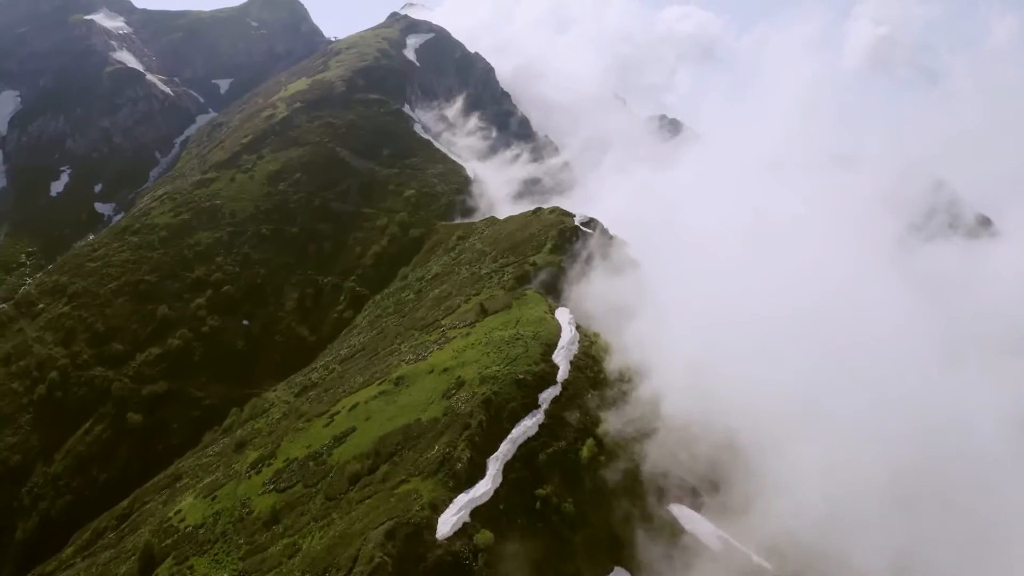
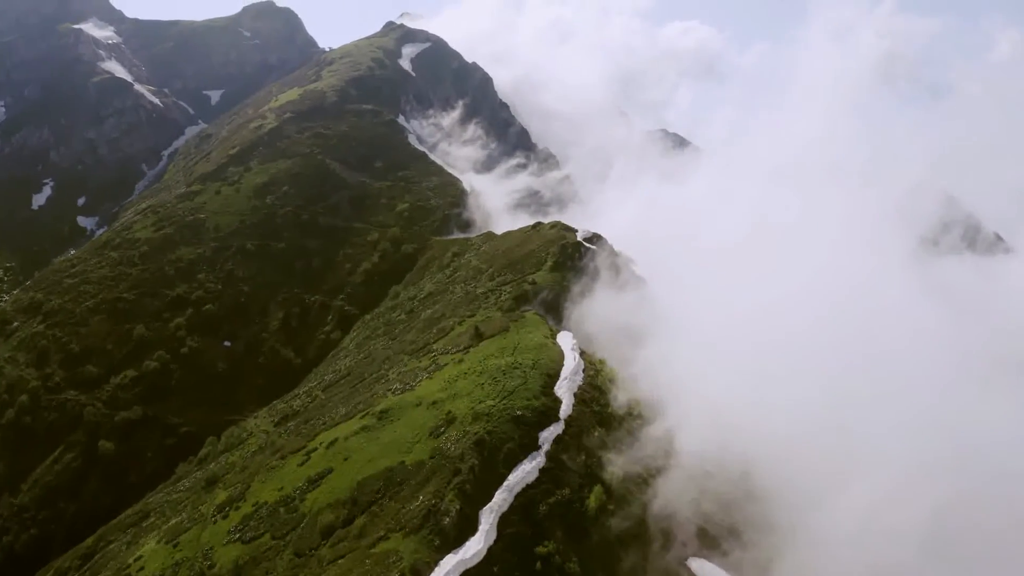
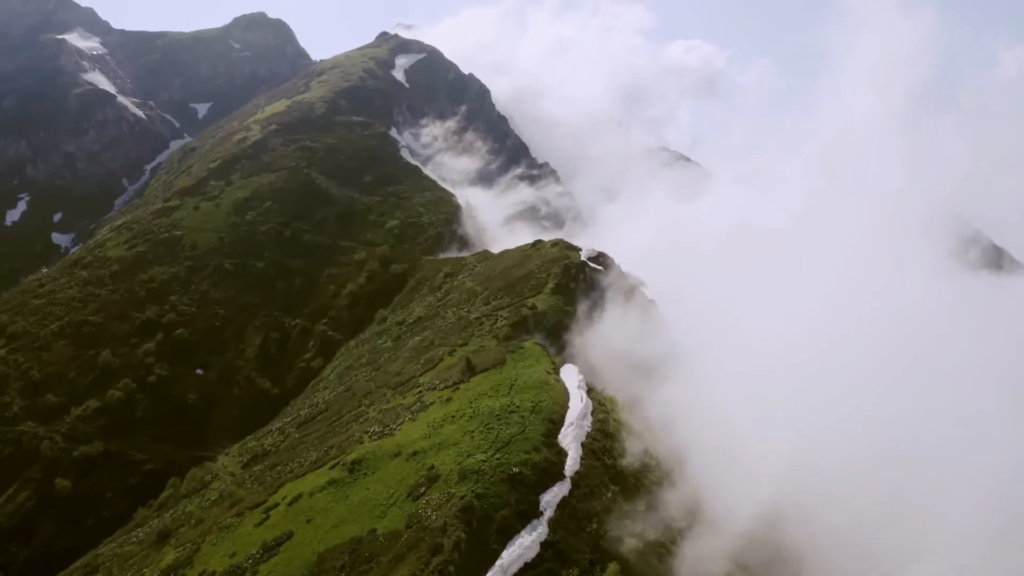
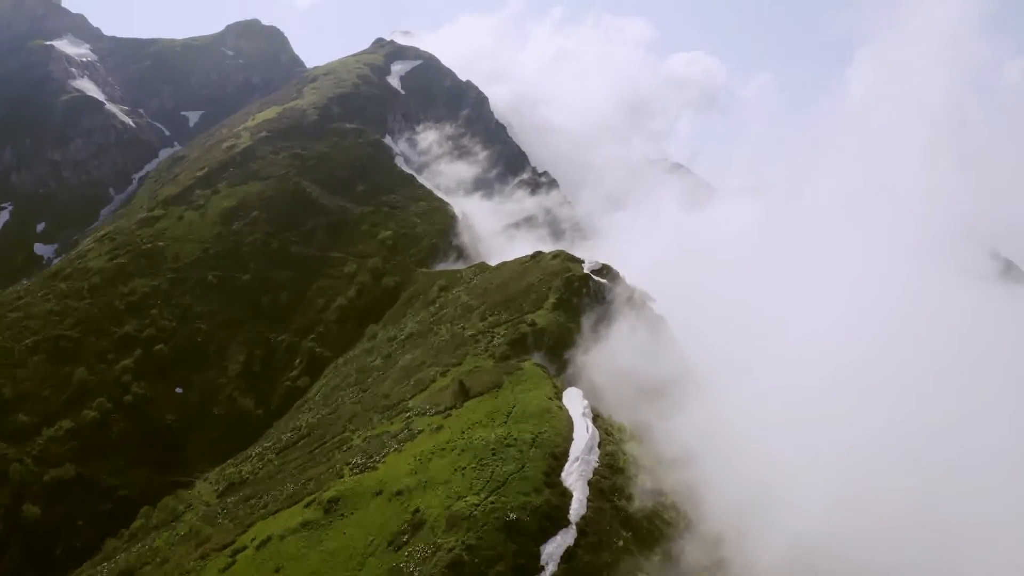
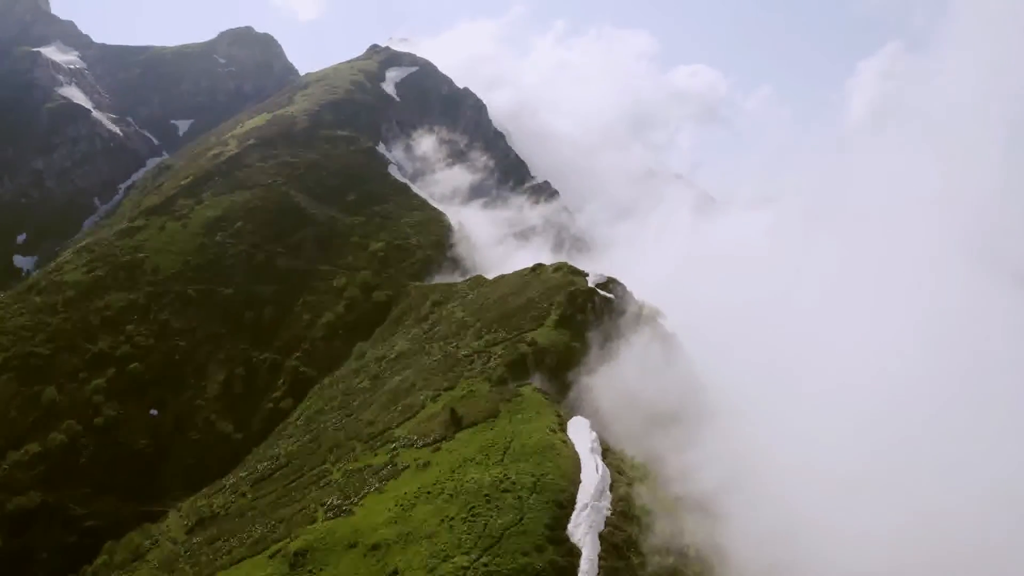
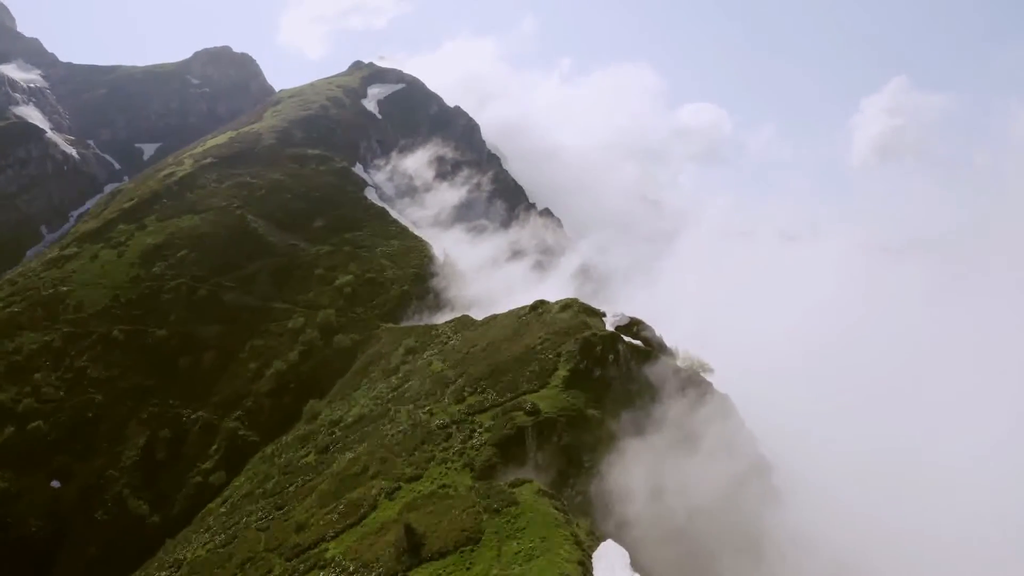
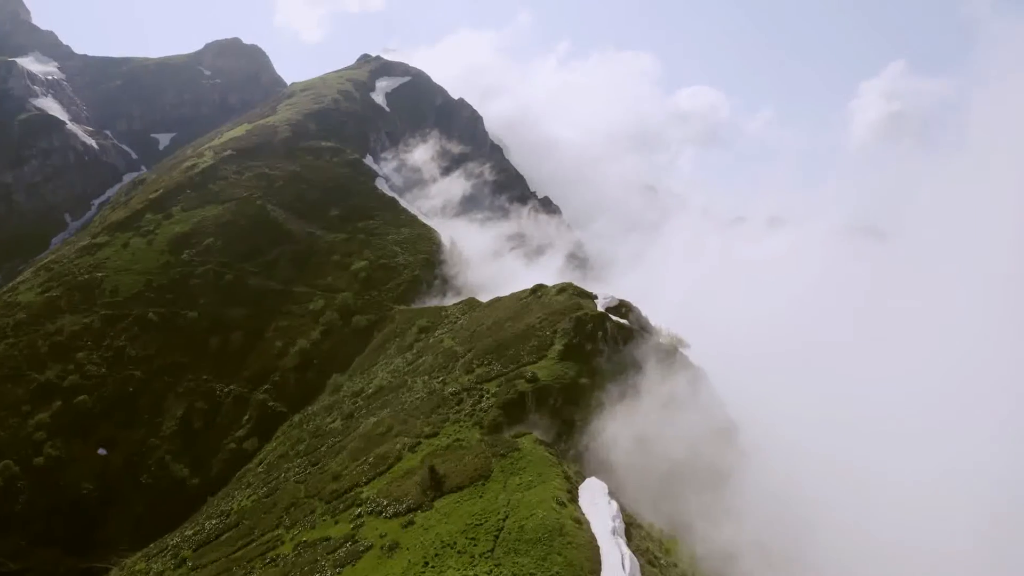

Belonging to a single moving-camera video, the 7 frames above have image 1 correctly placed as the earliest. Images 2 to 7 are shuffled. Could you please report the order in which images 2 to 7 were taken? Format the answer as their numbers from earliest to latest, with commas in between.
2, 3, 4, 5, 7, 6
